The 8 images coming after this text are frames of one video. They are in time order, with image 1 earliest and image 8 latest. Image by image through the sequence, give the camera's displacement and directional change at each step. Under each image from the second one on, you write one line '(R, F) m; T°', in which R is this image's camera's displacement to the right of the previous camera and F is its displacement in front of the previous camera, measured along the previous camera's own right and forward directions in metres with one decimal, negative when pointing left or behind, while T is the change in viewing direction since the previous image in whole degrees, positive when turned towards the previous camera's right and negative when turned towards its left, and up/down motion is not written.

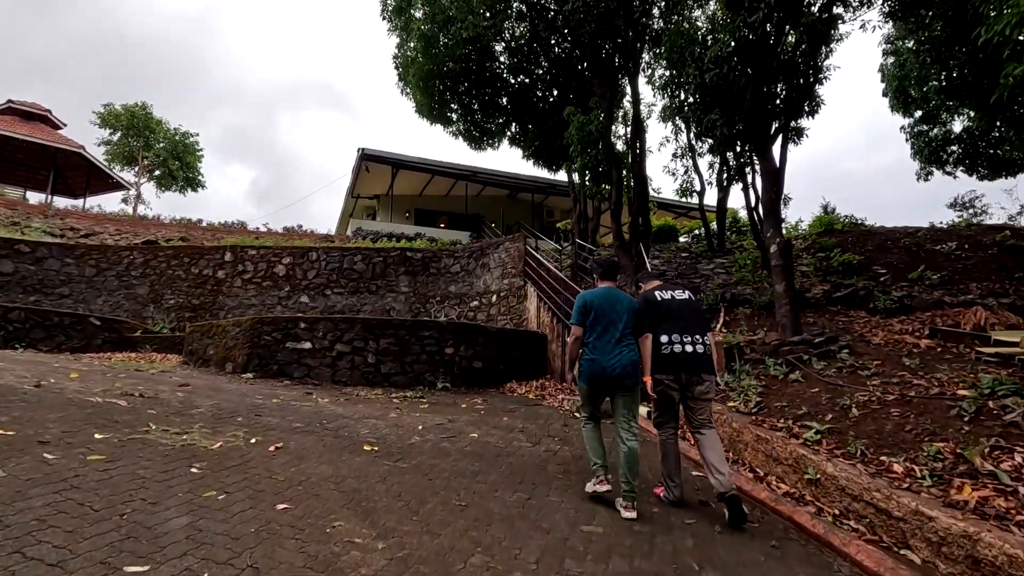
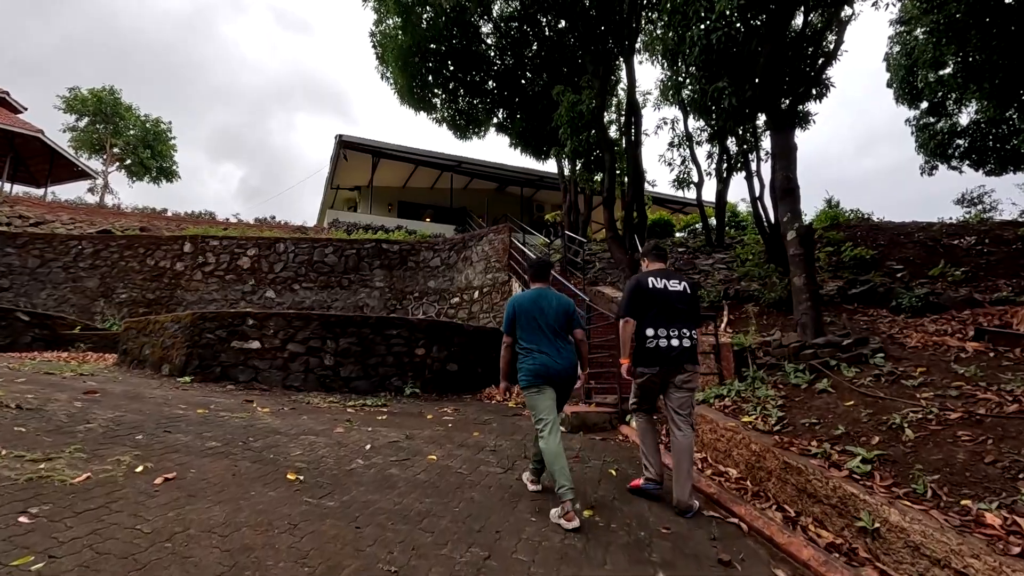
(+0.2, +0.9) m; +1°
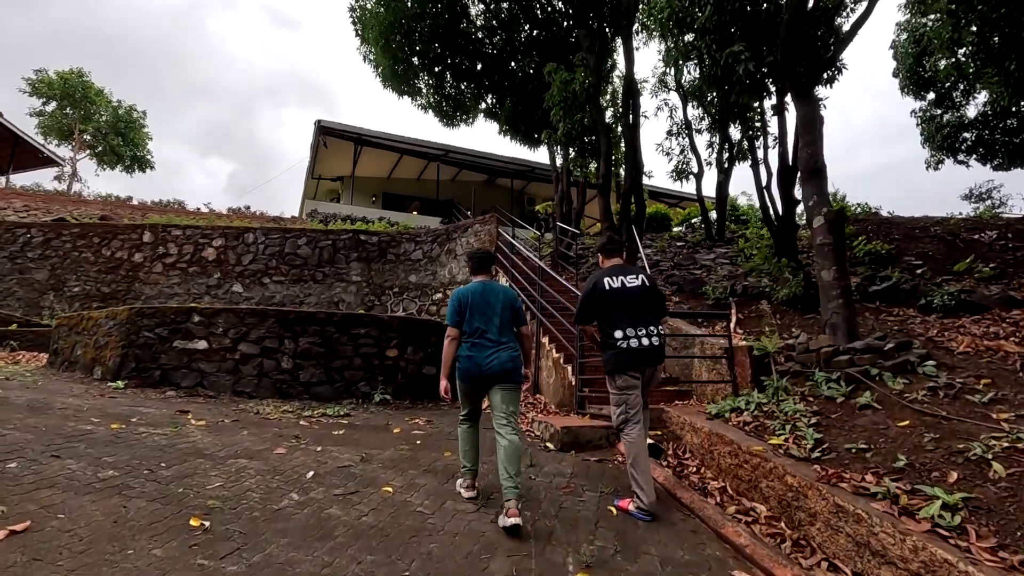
(+0.1, +0.8) m; +1°
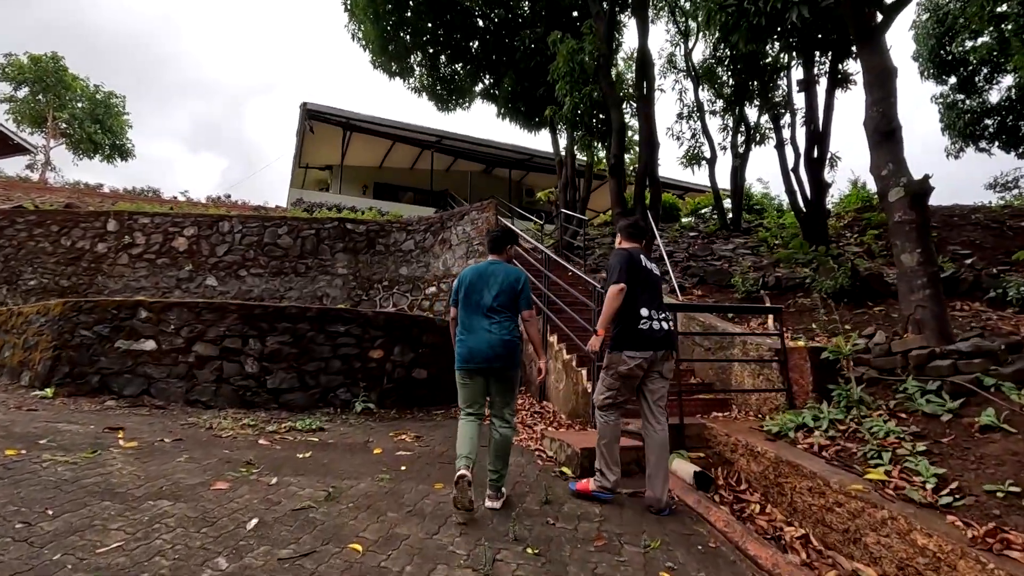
(-0.1, +0.9) m; 0°
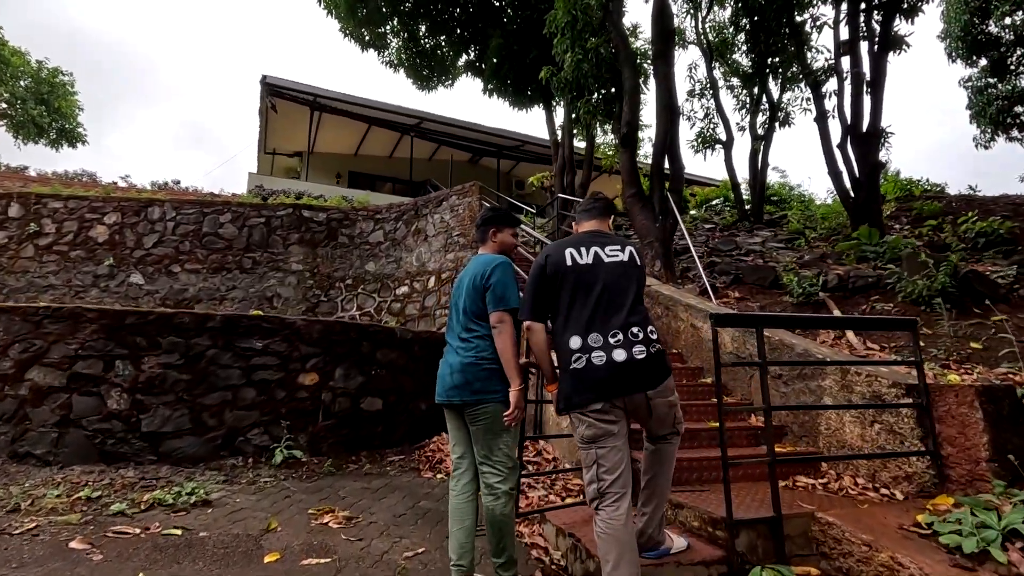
(0.0, +1.6) m; +1°
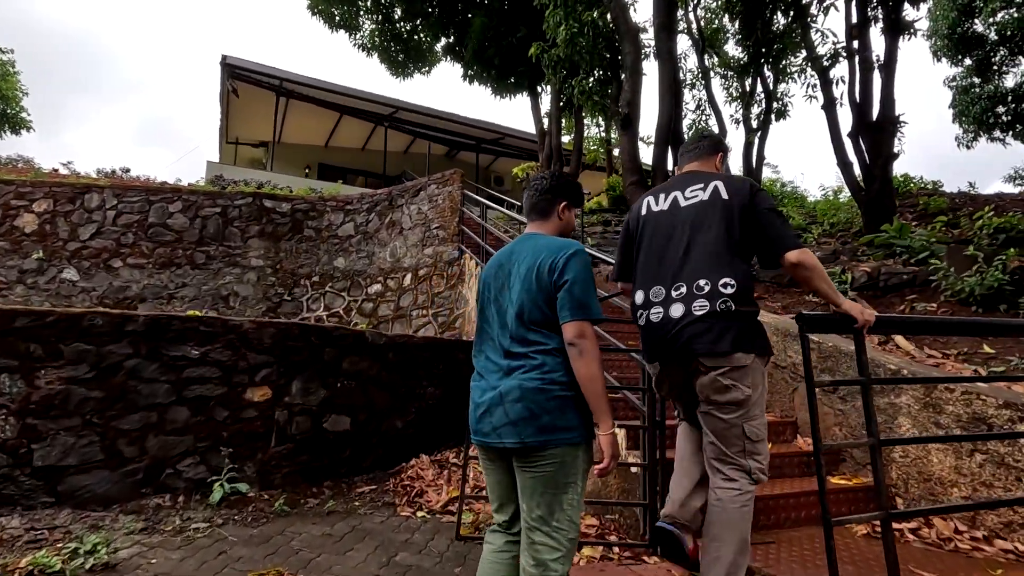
(-0.1, +0.7) m; +3°
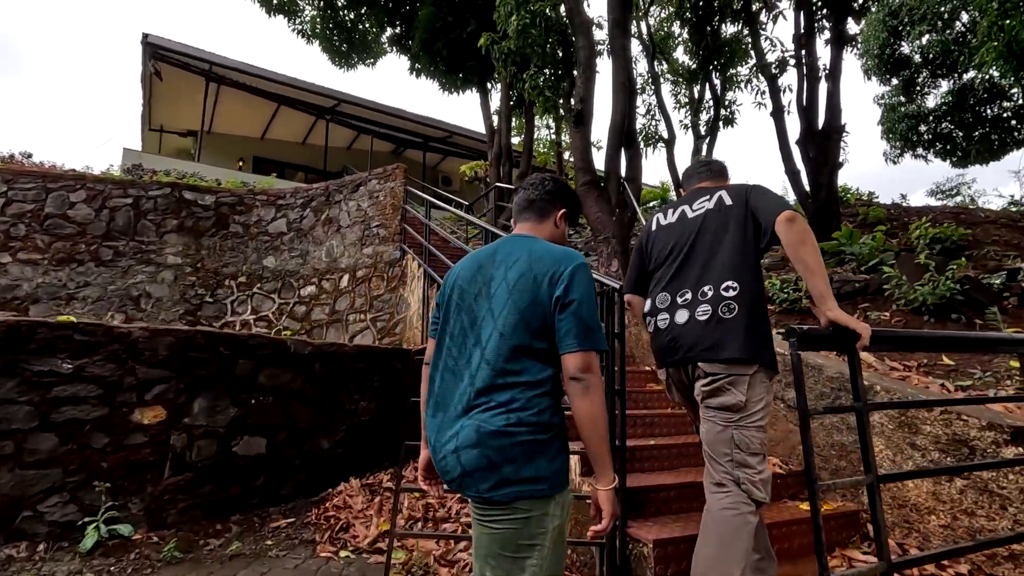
(0.0, +0.4) m; +6°
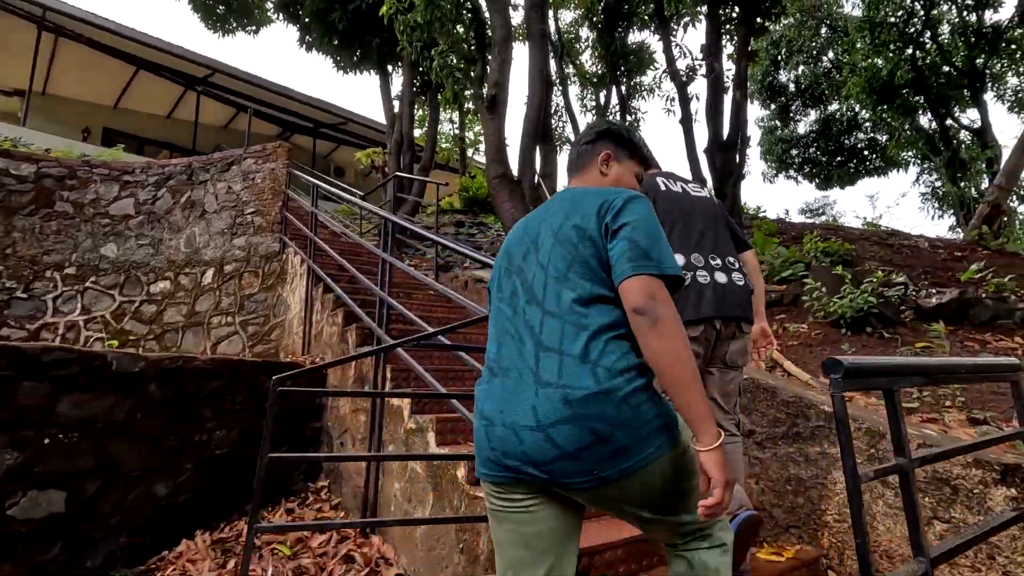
(-0.1, +0.6) m; +11°
